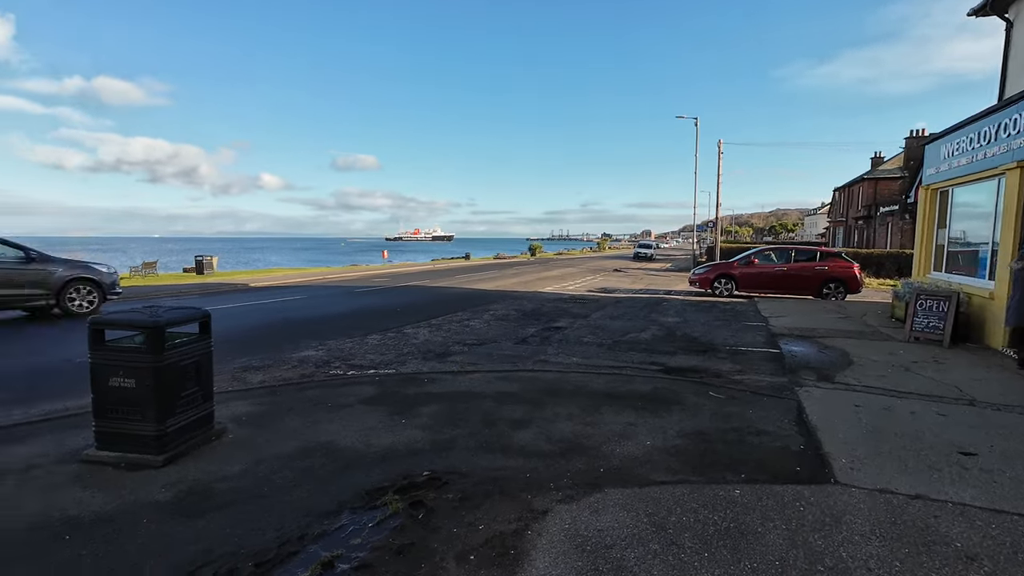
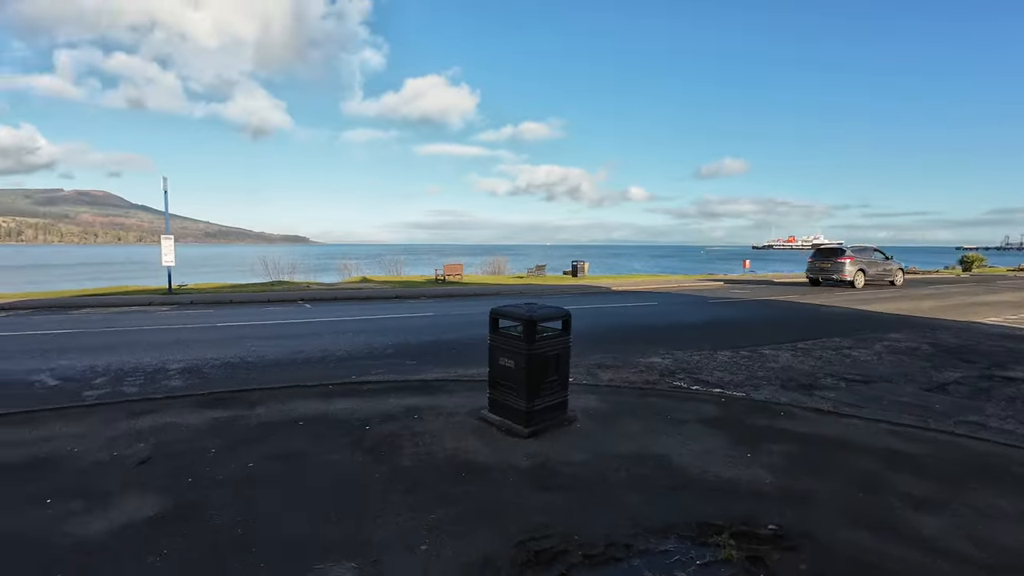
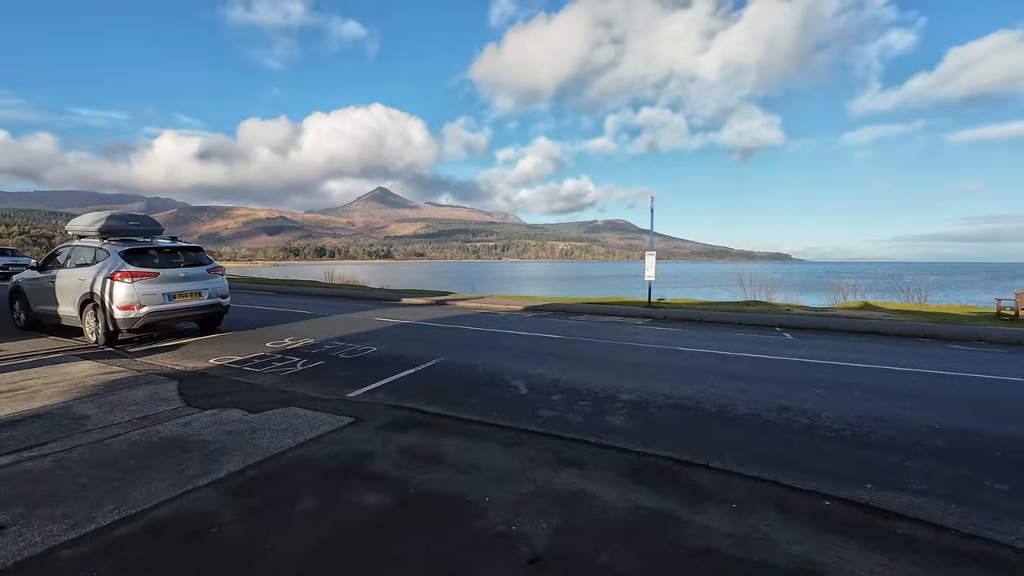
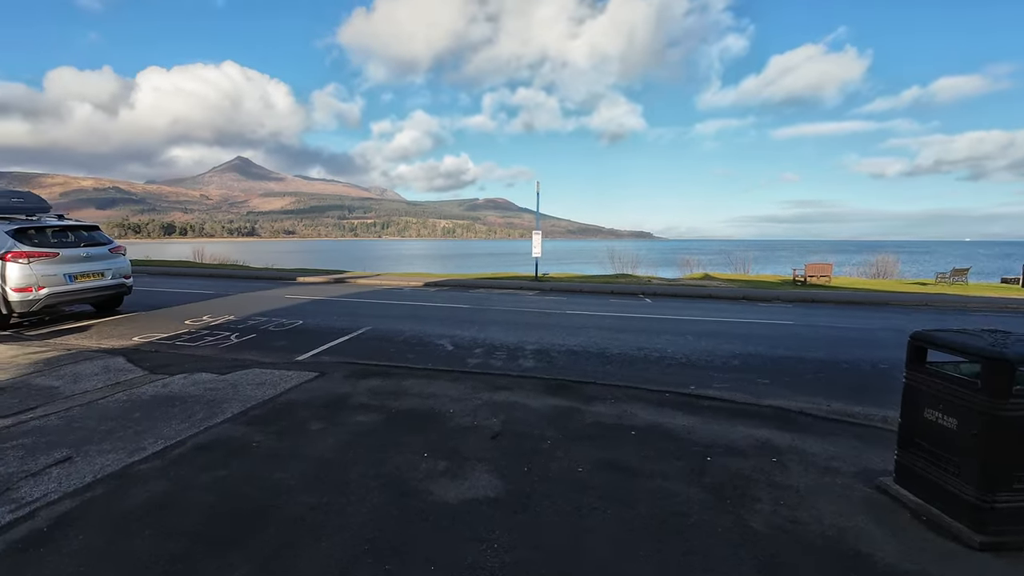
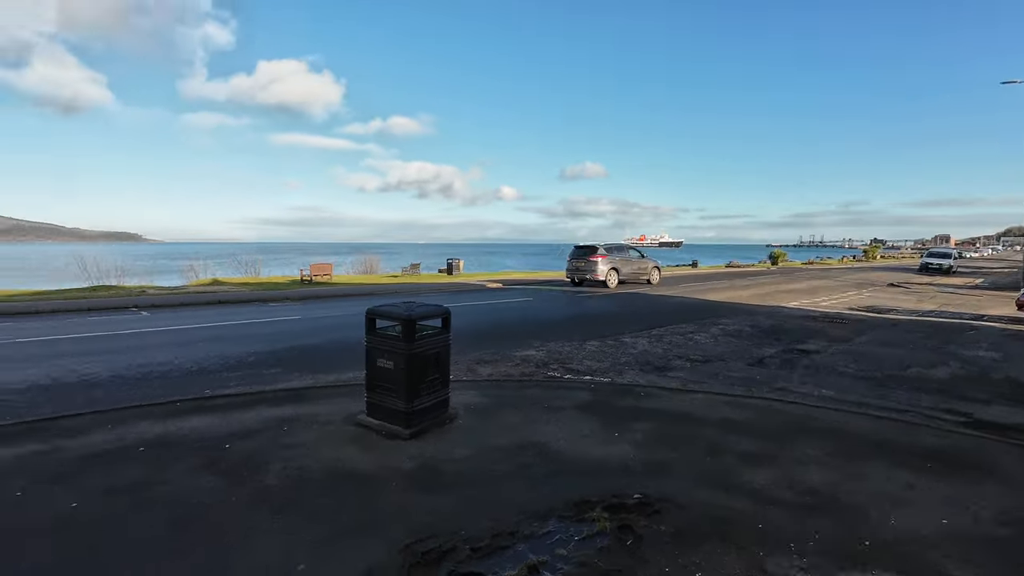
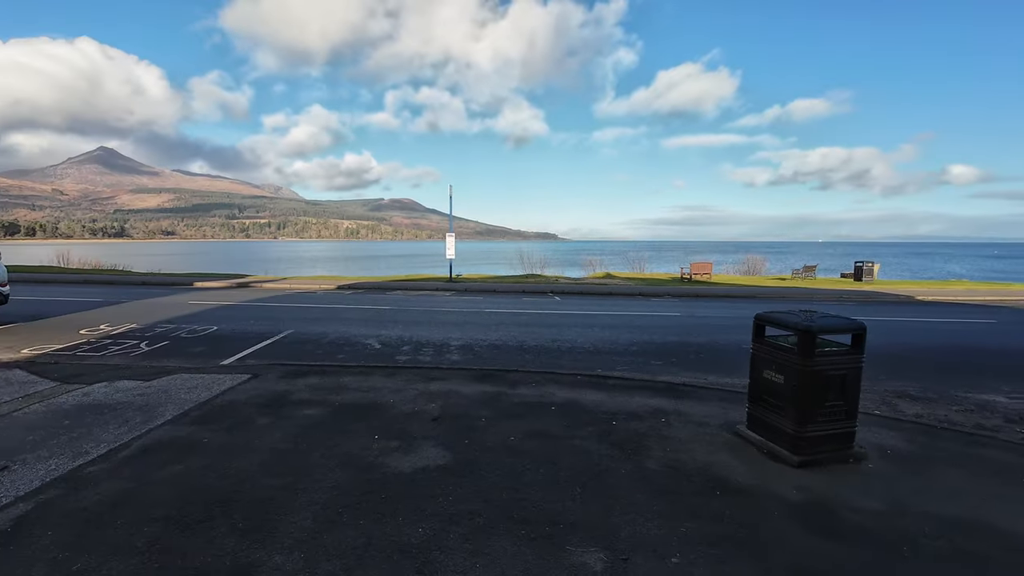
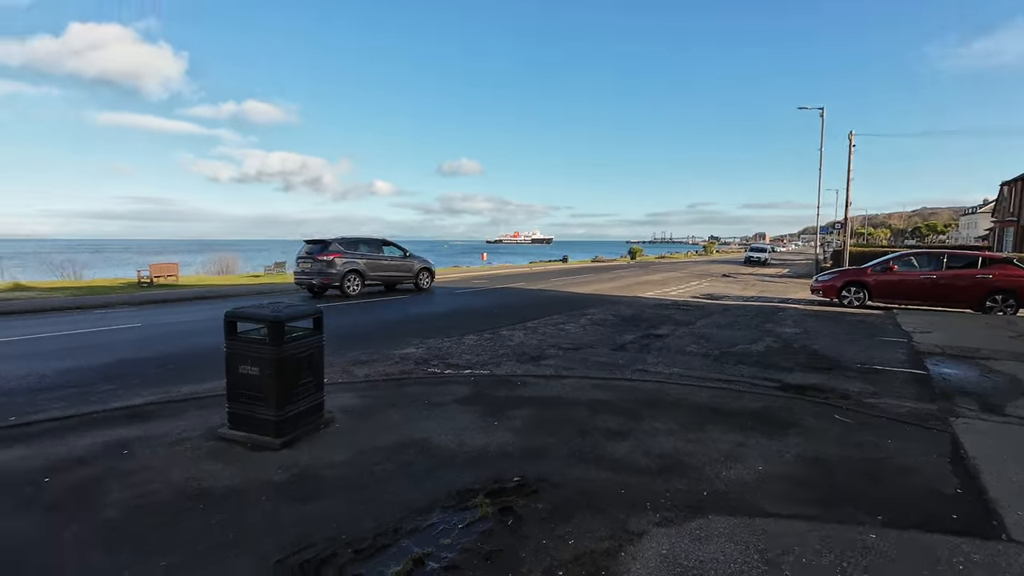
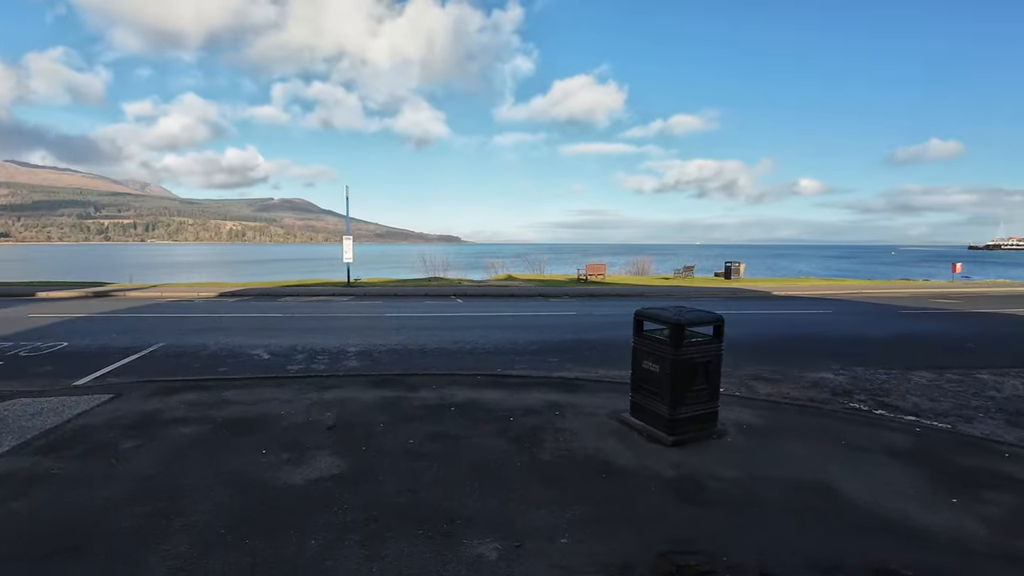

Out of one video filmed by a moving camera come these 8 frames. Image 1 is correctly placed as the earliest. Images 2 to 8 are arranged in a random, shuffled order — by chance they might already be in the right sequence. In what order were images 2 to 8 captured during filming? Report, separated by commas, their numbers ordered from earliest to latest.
7, 5, 2, 8, 6, 4, 3
